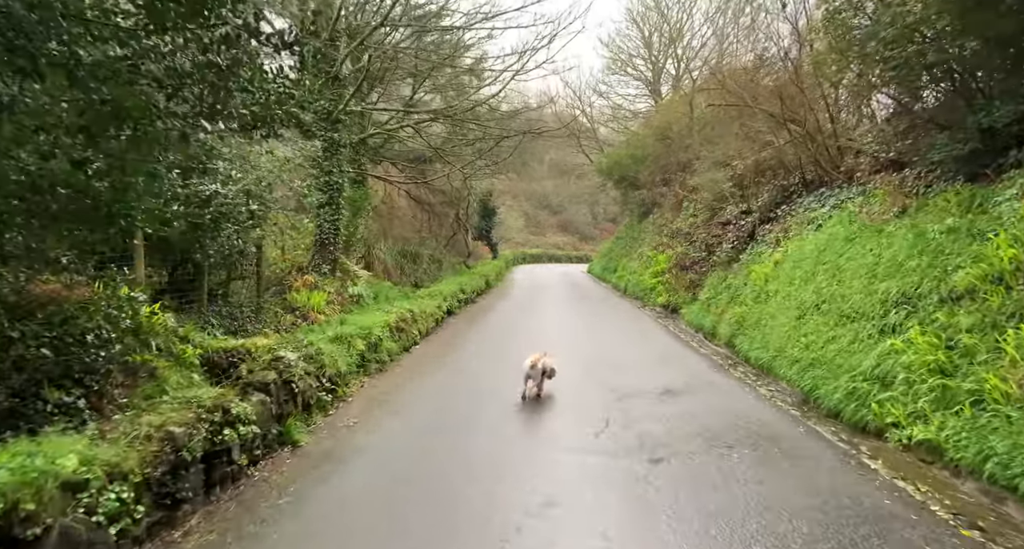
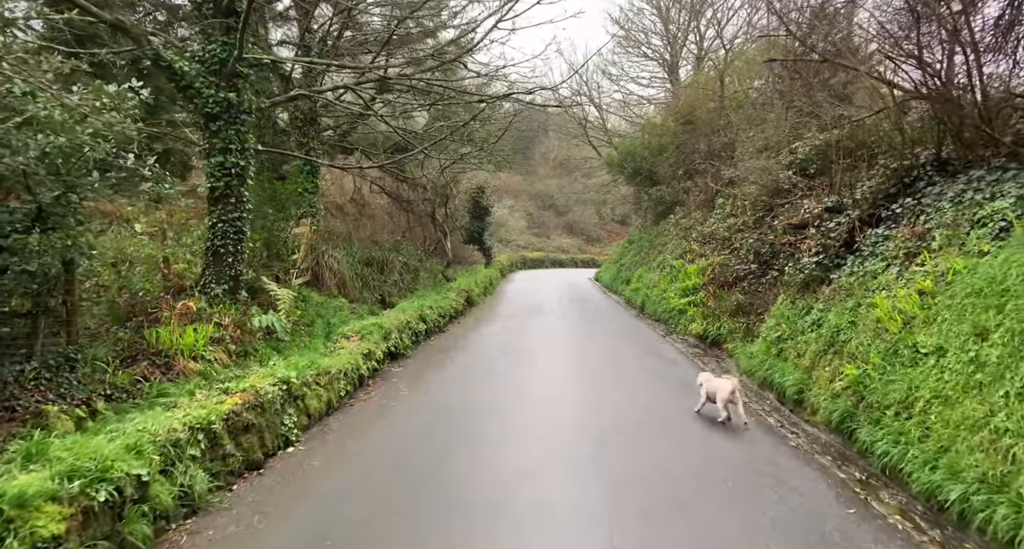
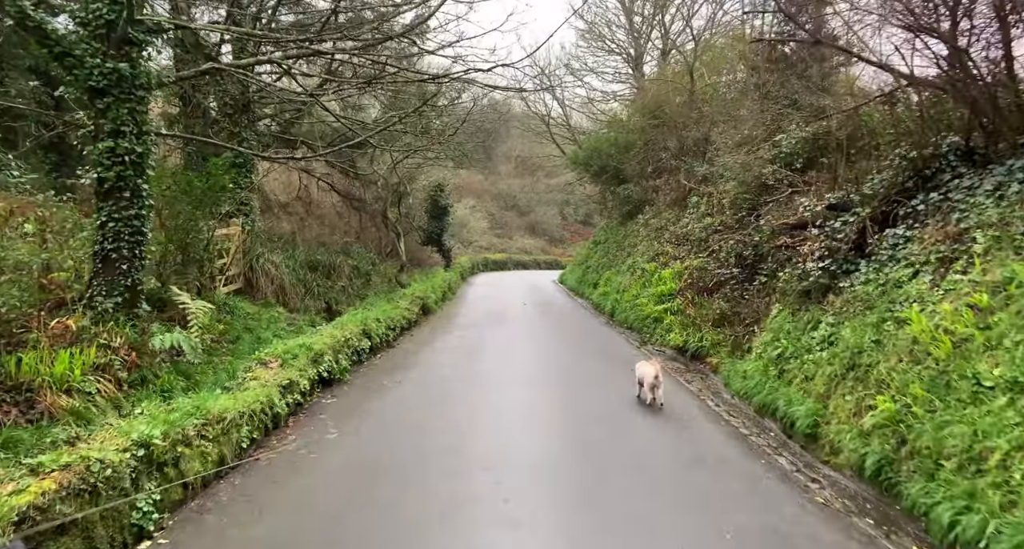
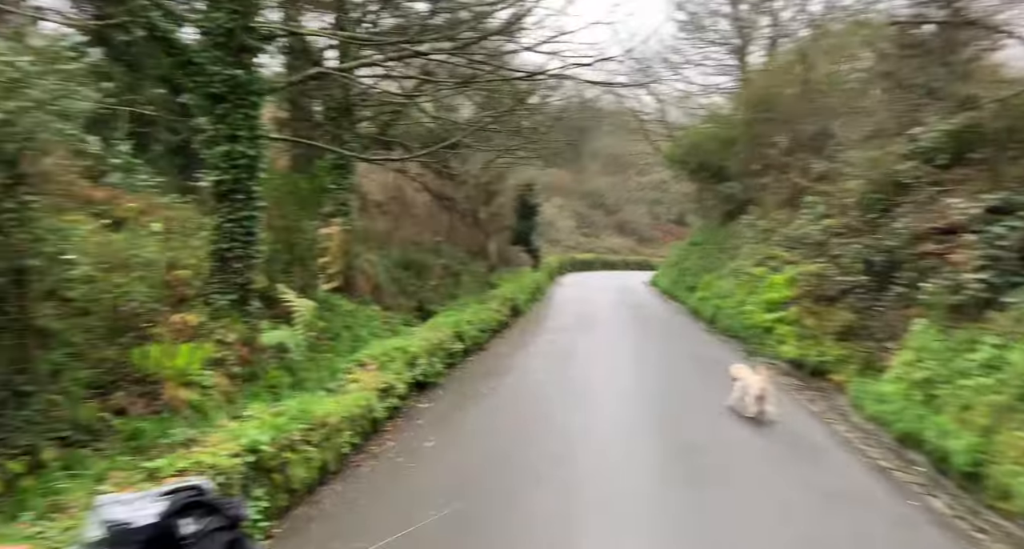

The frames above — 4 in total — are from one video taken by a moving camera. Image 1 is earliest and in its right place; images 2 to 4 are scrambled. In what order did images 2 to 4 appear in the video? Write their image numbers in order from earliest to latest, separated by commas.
2, 3, 4
